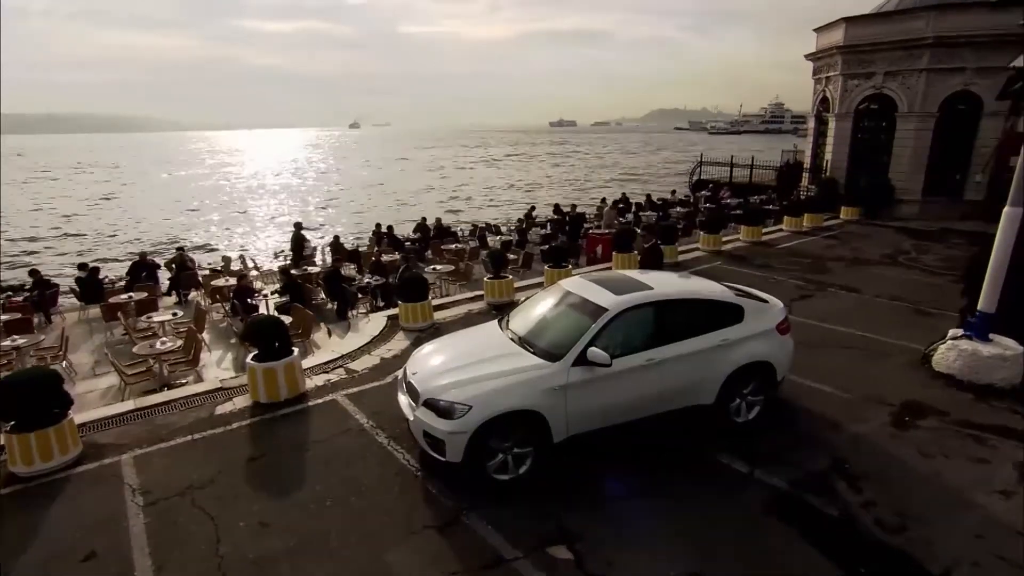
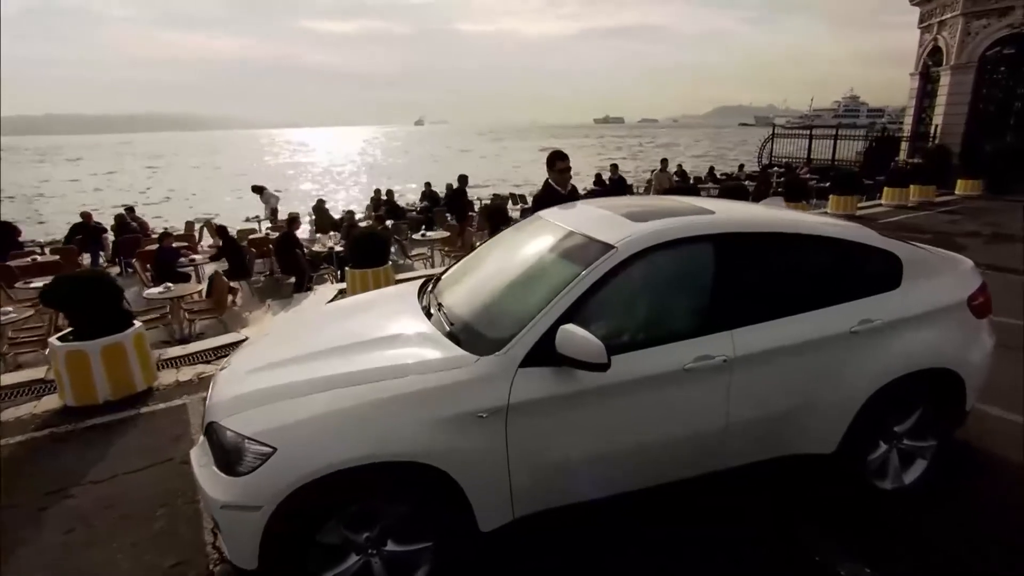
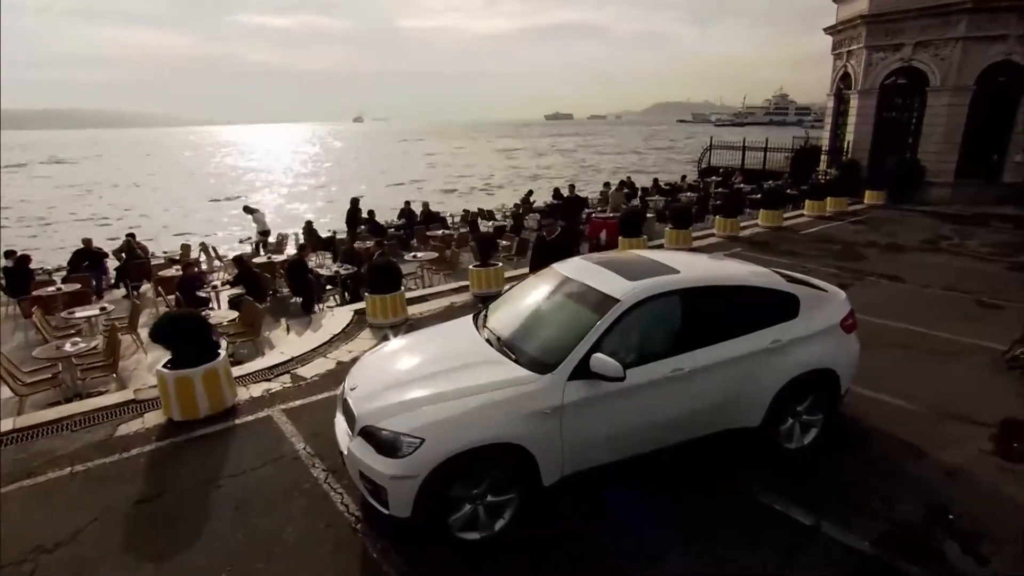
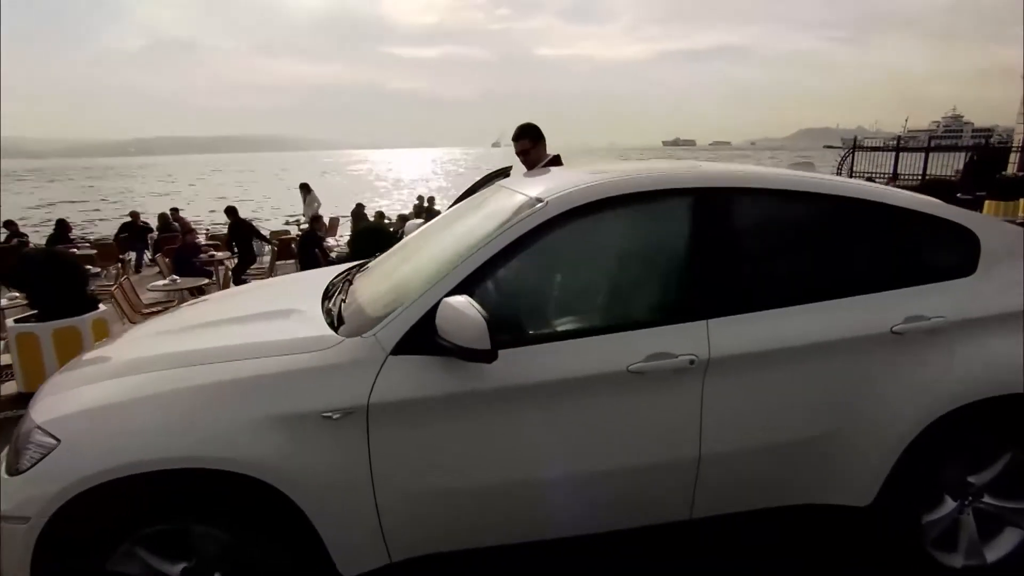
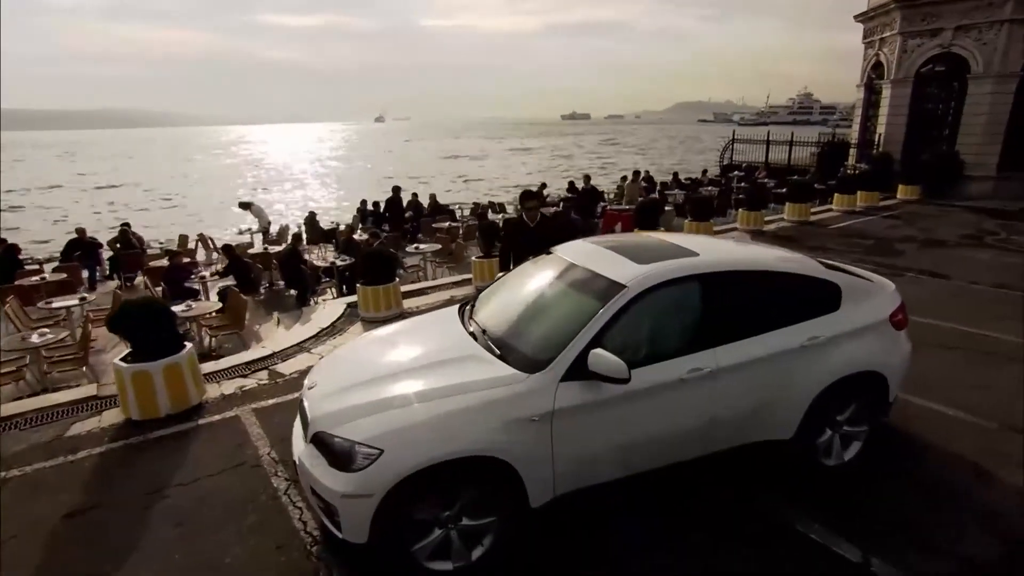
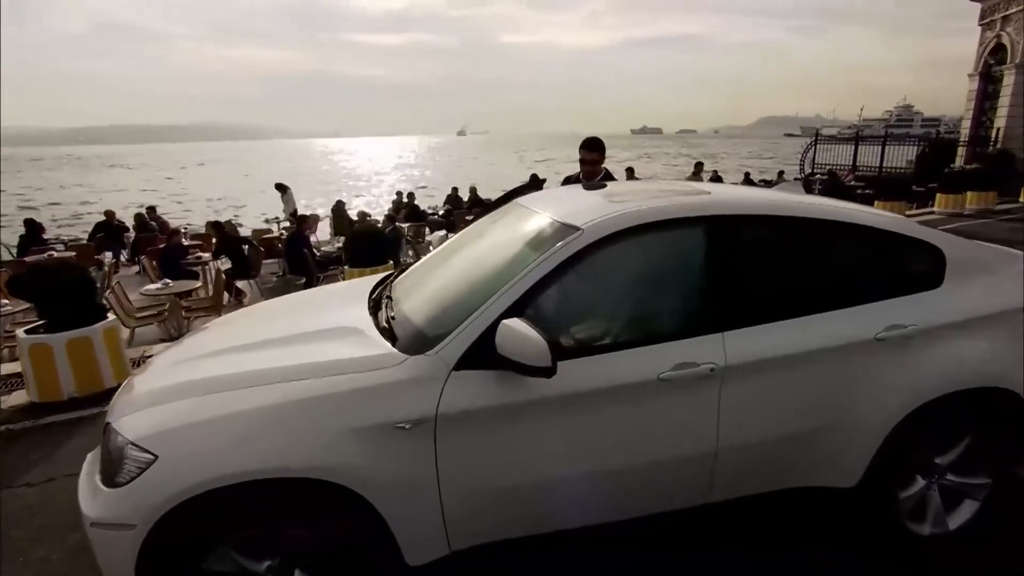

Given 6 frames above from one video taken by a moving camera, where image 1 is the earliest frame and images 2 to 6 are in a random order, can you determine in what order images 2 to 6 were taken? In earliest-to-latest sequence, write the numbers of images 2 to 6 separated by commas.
3, 5, 2, 6, 4
